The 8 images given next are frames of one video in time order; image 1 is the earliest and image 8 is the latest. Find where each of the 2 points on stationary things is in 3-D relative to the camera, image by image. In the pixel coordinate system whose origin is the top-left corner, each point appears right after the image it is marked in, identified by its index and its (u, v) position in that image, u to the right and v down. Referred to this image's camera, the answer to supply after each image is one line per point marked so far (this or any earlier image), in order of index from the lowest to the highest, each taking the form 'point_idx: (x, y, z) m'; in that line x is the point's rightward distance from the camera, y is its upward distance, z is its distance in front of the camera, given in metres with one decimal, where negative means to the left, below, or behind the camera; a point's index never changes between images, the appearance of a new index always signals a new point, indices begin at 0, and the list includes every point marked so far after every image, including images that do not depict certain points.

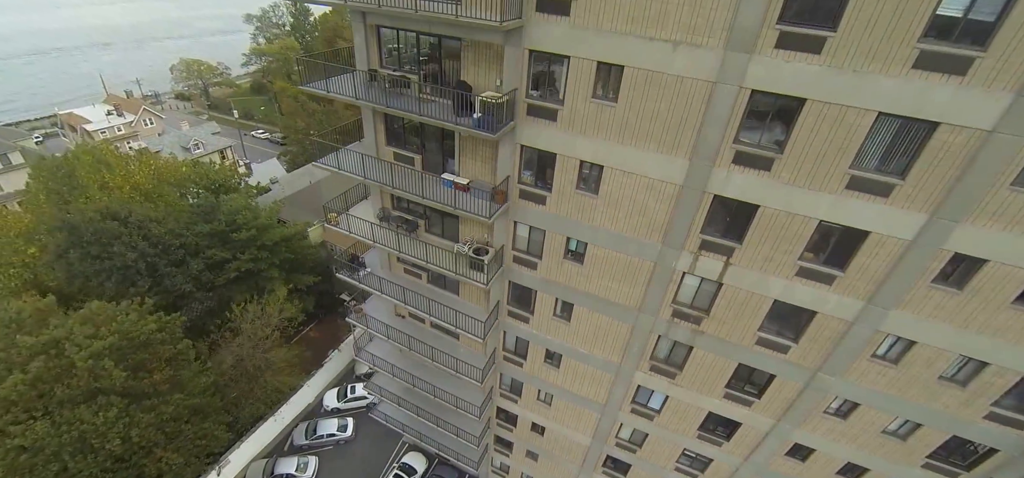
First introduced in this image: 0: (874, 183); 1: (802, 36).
0: (+8.9, +1.4, +10.6) m
1: (+6.5, +4.5, +9.7) m
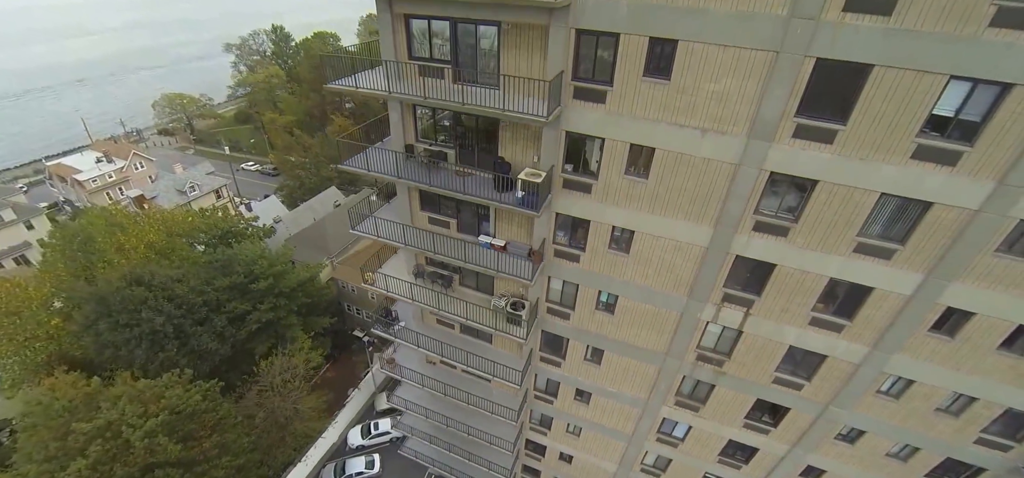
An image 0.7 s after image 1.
0: (+10.3, -0.2, +12.1) m
1: (+7.8, +2.8, +11.1) m
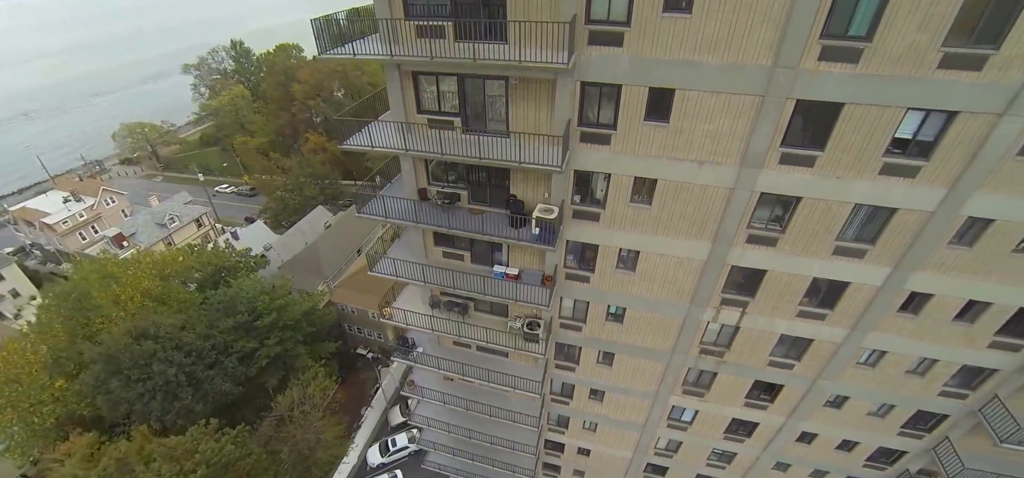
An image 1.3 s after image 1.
0: (+11.1, -0.3, +14.0) m
1: (+8.4, +2.4, +12.6) m
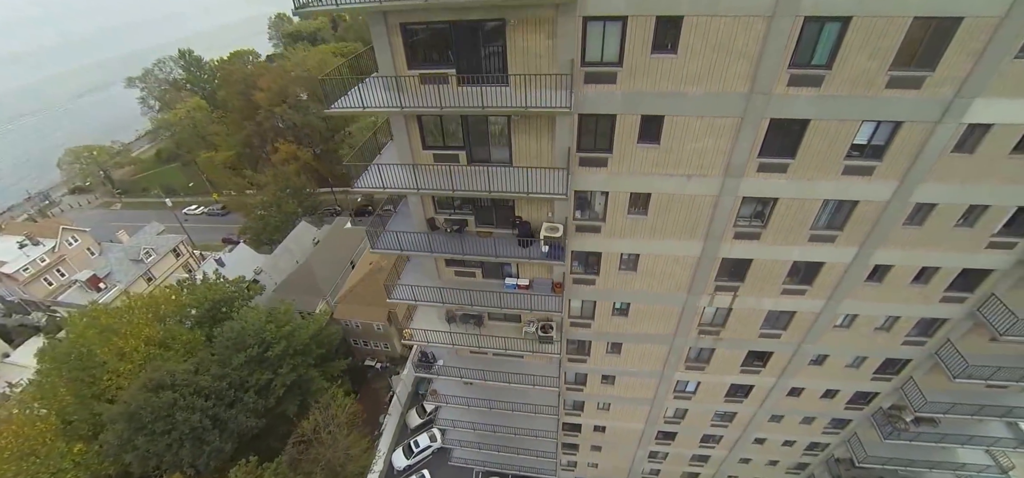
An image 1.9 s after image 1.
0: (+11.6, +0.1, +16.0) m
1: (+8.7, +2.5, +14.3) m
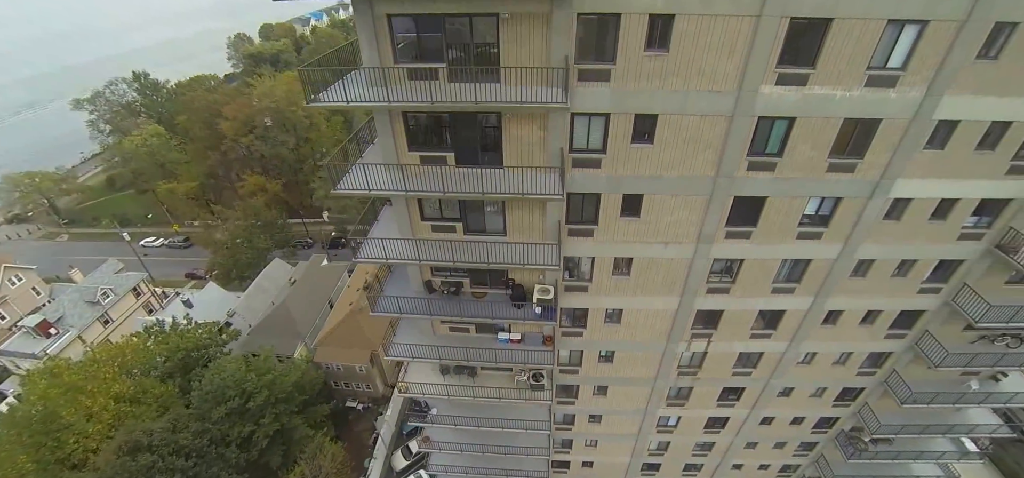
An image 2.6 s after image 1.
0: (+11.4, -2.1, +18.0) m
1: (+8.5, +0.3, +16.3) m
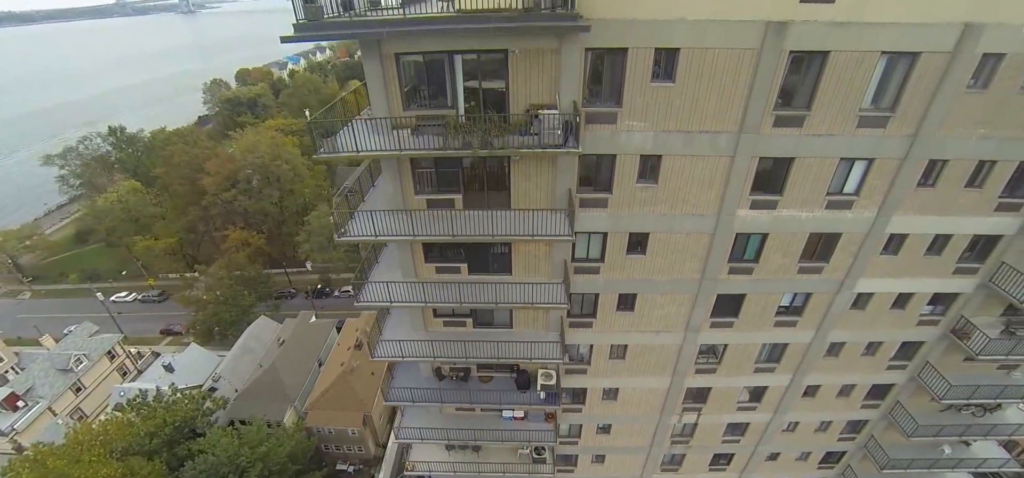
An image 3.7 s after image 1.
0: (+11.6, -5.9, +19.9) m
1: (+8.8, -3.5, +18.1) m
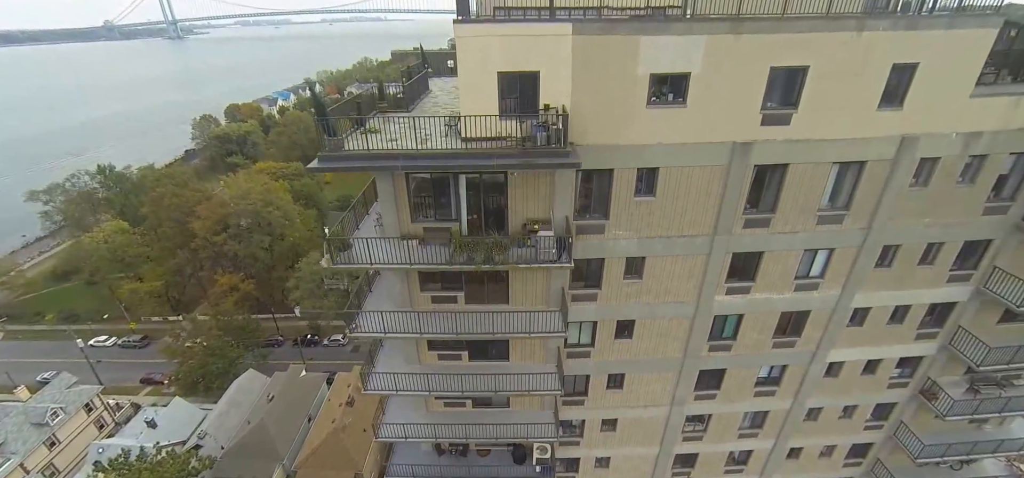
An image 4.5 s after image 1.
0: (+11.4, -9.4, +21.0) m
1: (+8.6, -6.9, +19.2) m
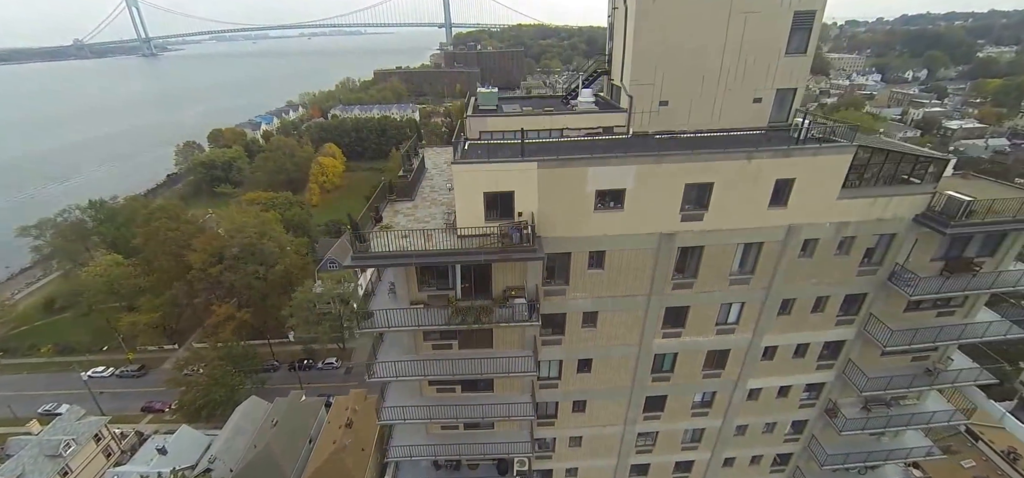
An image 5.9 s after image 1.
0: (+10.5, -12.3, +25.8) m
1: (+7.7, -9.8, +24.0) m
